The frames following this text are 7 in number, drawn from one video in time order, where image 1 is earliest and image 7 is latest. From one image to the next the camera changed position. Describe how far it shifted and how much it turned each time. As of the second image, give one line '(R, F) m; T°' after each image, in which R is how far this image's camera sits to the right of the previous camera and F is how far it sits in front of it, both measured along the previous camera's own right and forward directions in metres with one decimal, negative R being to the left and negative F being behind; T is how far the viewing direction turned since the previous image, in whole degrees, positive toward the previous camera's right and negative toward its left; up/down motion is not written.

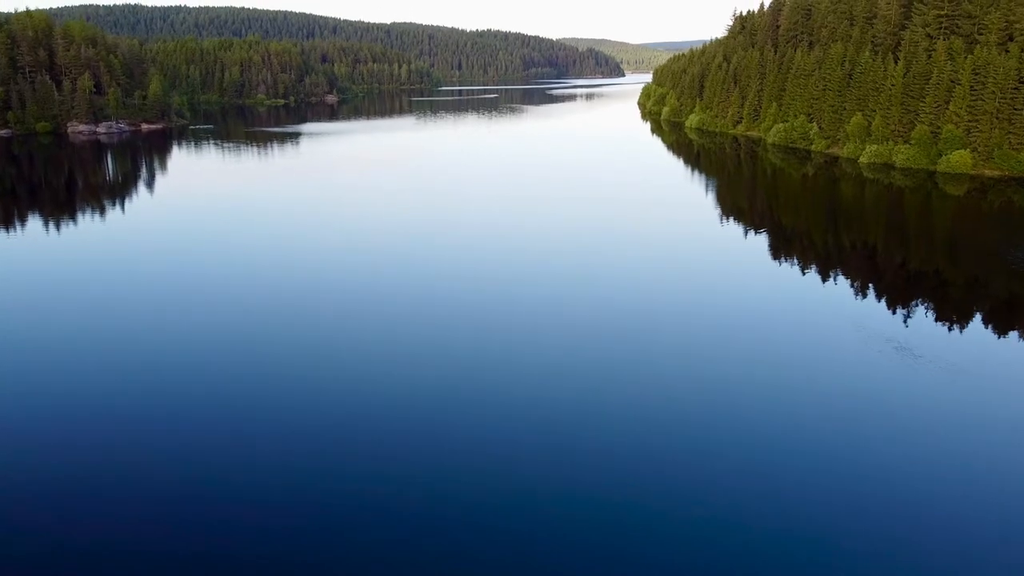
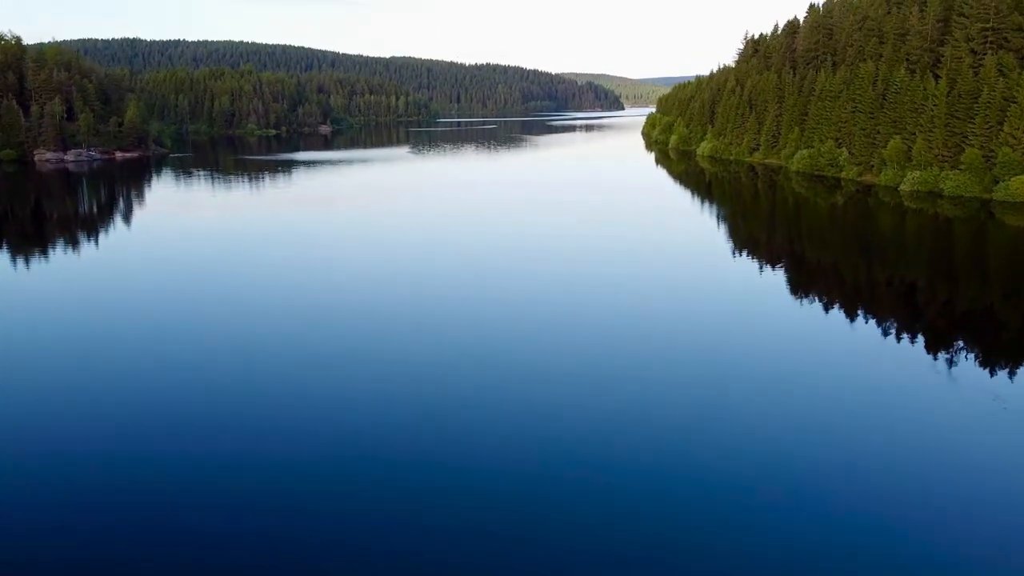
(0.0, +2.3) m; 0°
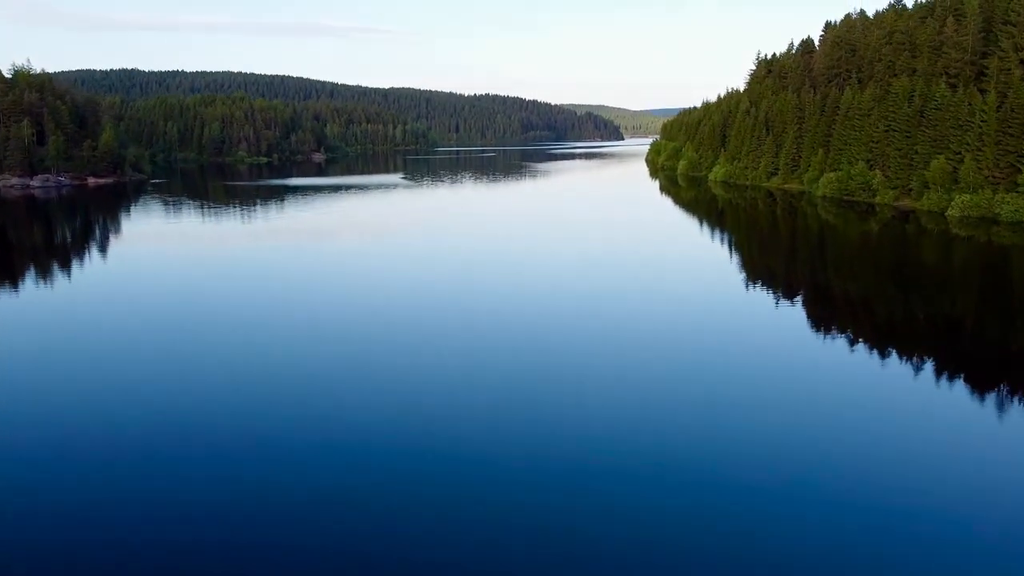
(0.0, +2.1) m; 0°
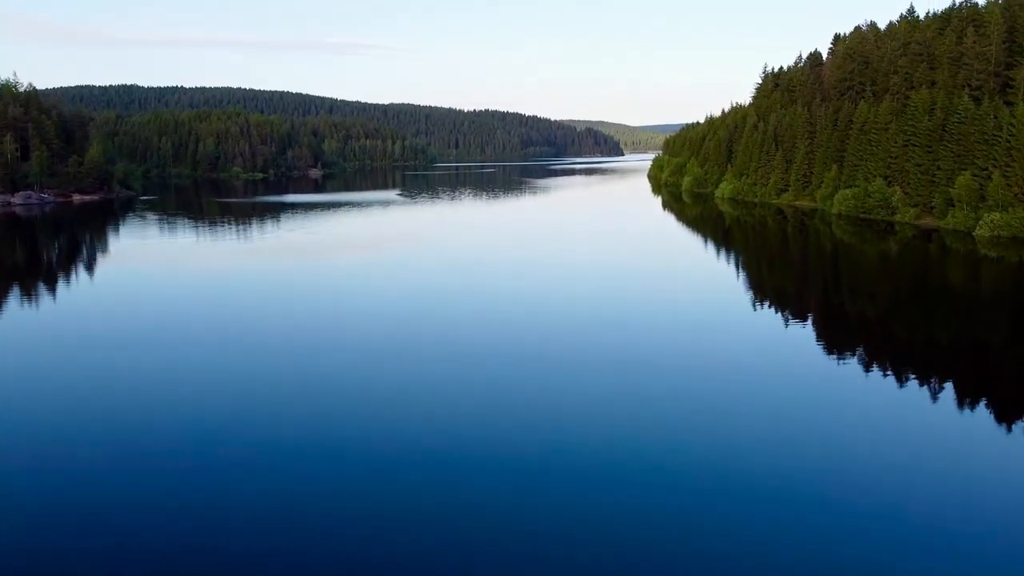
(0.0, +1.0) m; 0°
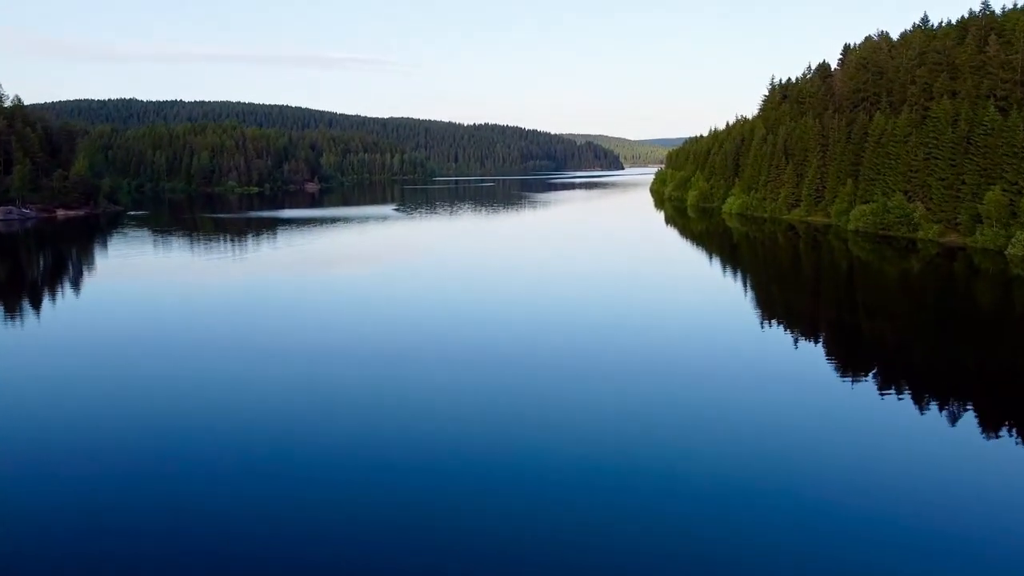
(0.0, +1.0) m; 0°
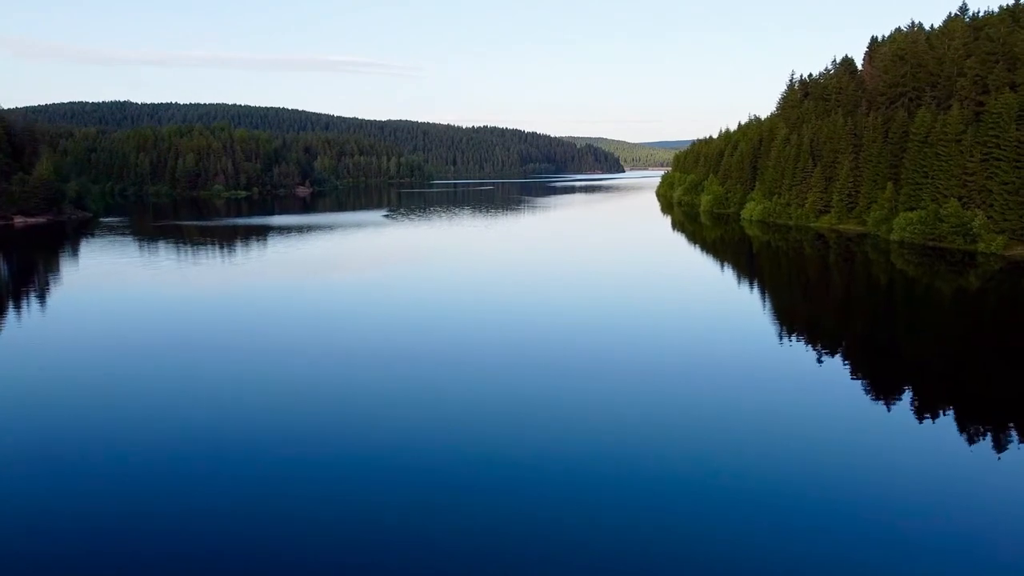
(0.0, +2.2) m; 0°
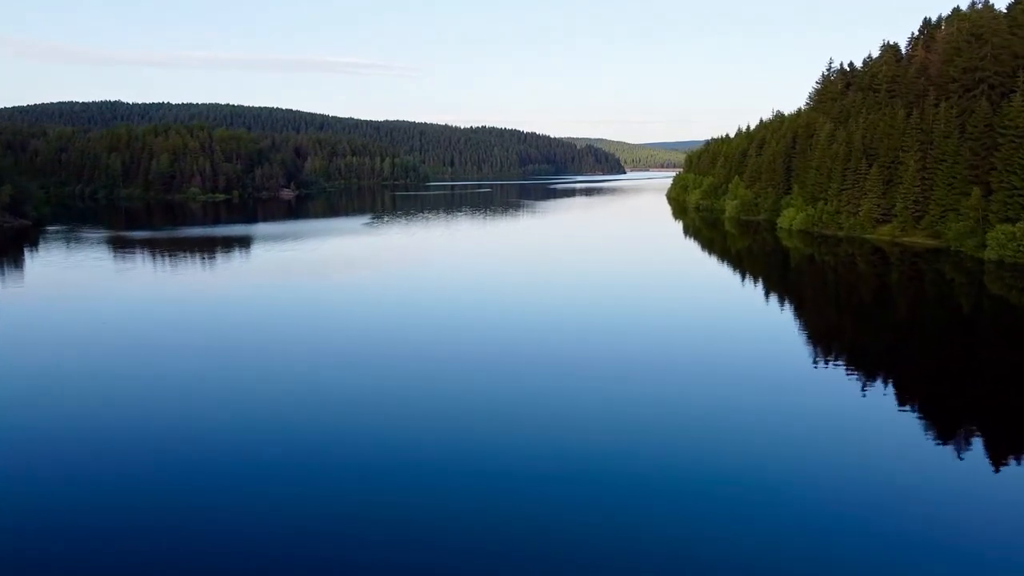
(0.0, +3.4) m; 0°
